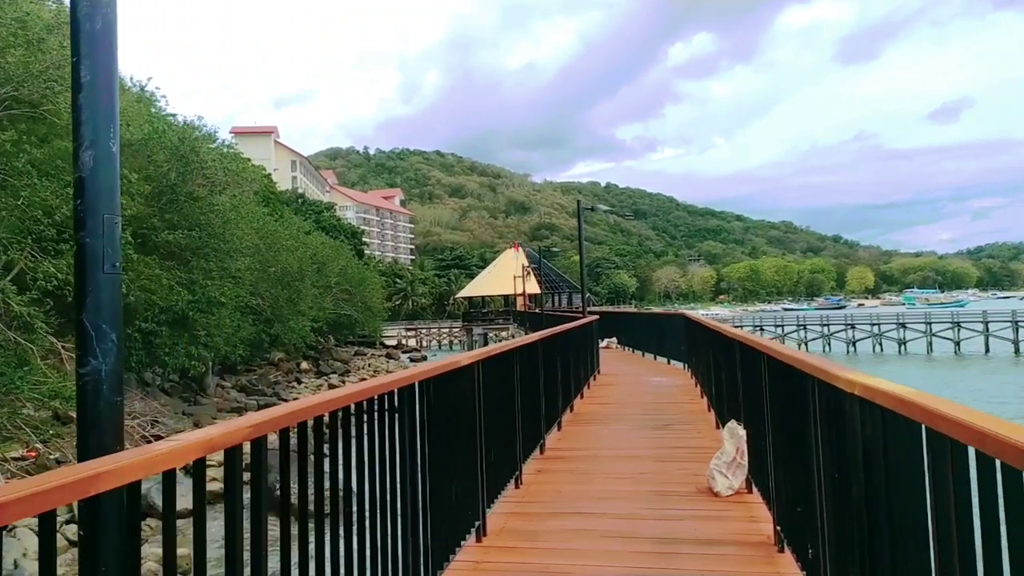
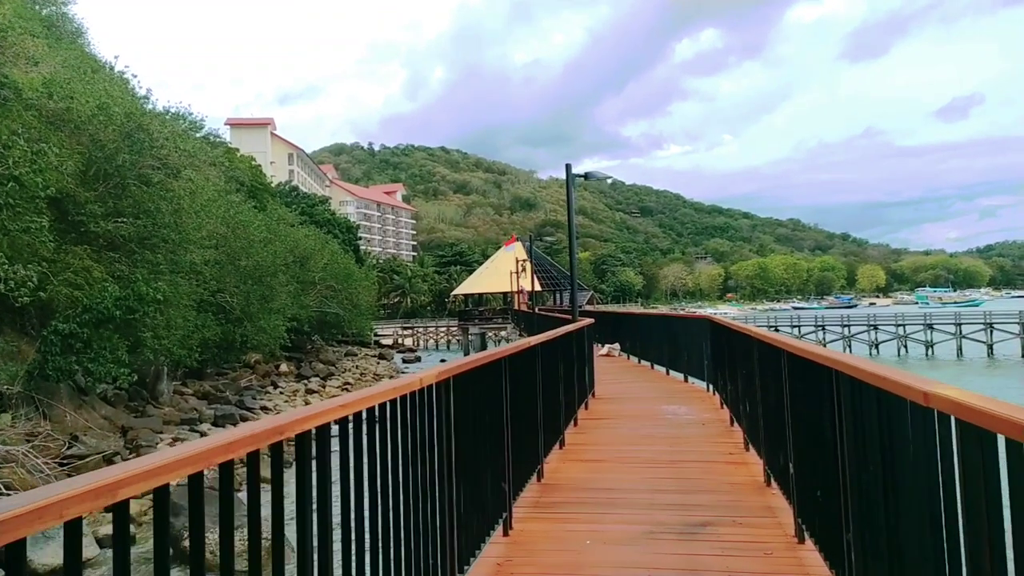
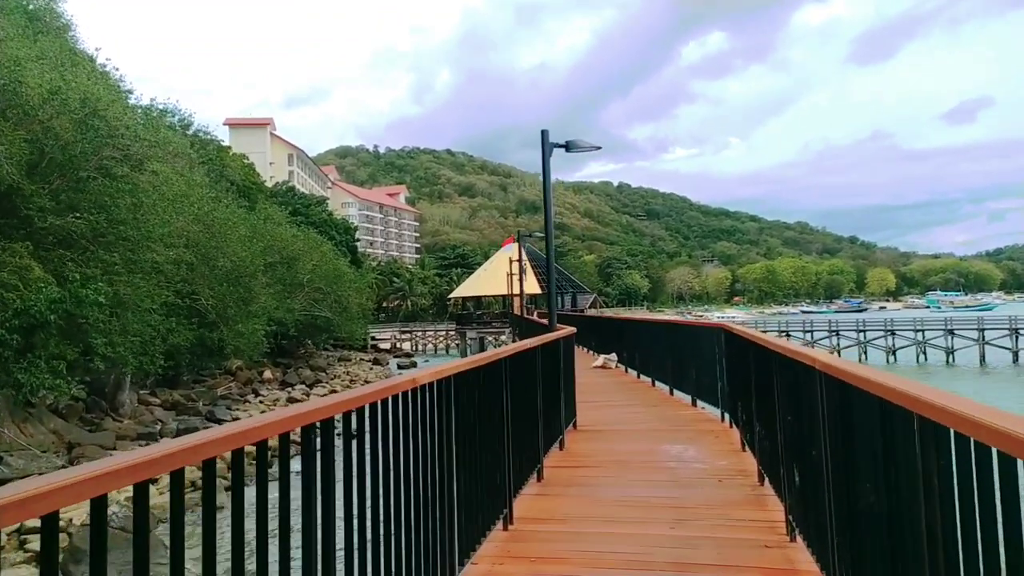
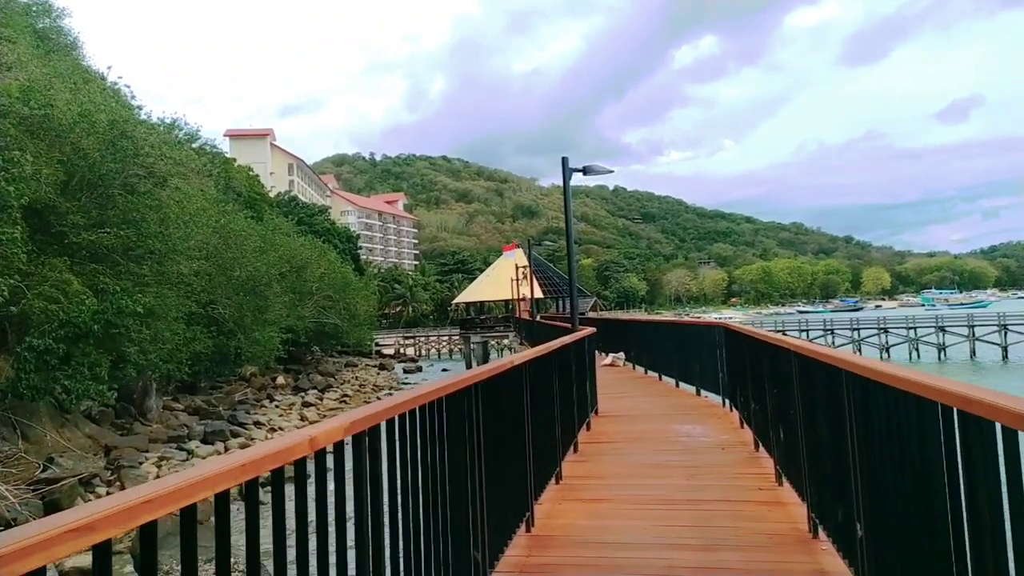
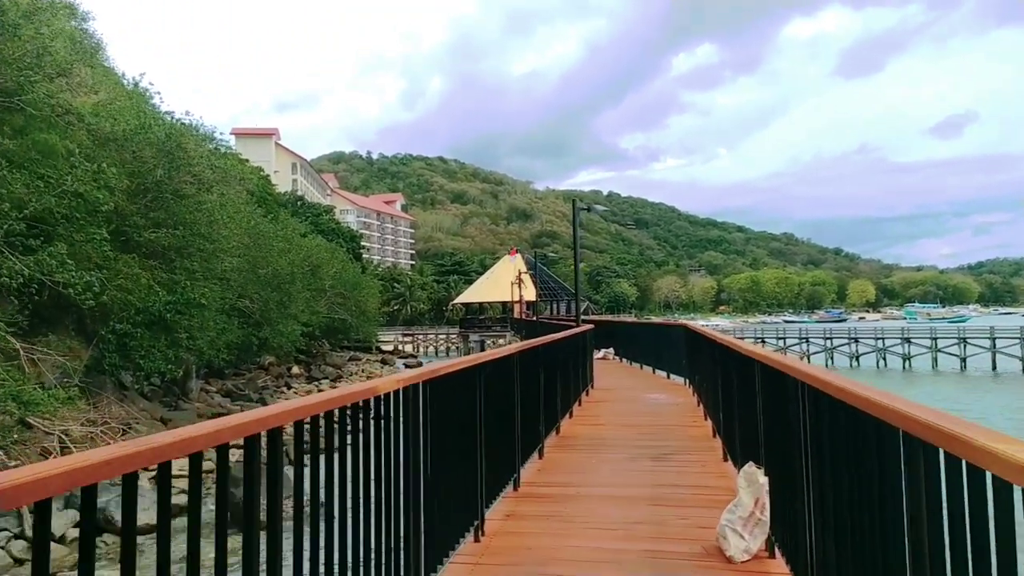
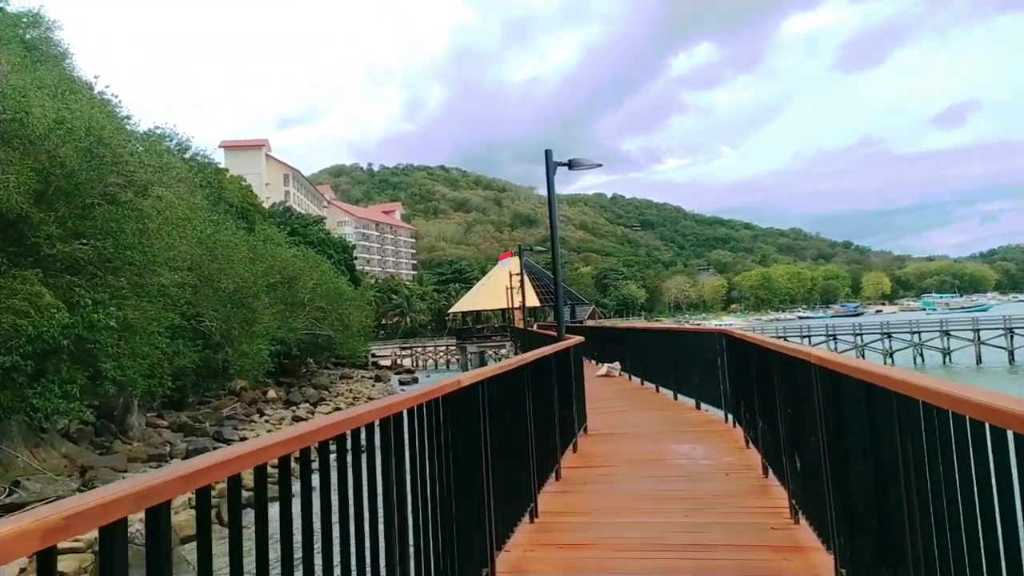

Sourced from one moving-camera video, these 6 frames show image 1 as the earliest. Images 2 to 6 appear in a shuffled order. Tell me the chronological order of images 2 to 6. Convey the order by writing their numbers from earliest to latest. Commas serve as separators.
5, 2, 4, 6, 3
